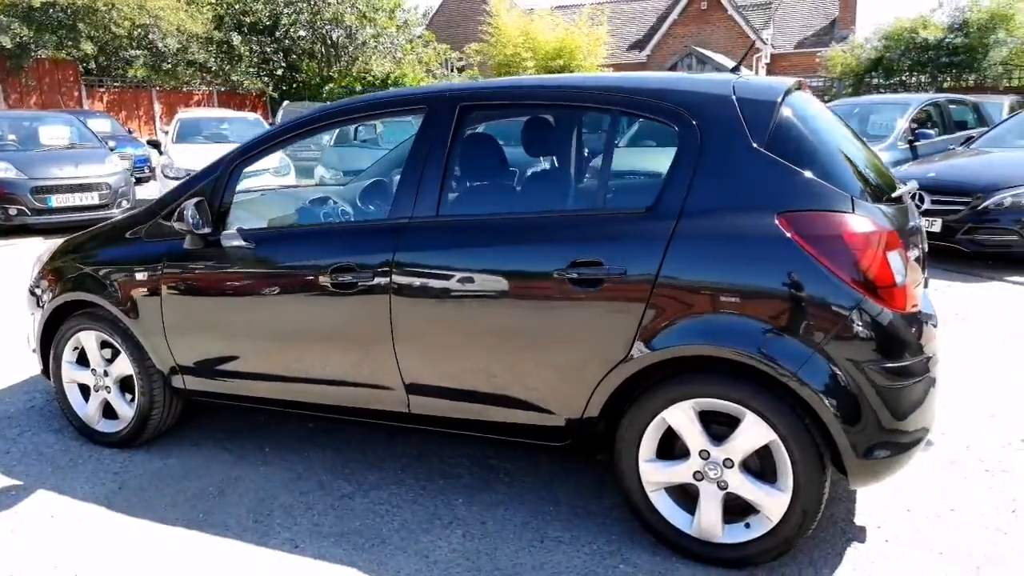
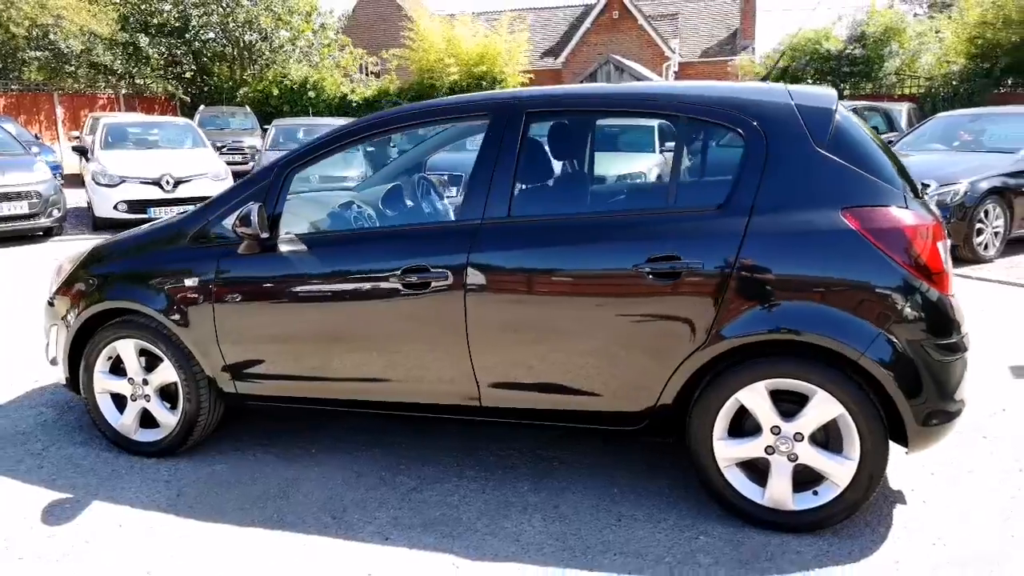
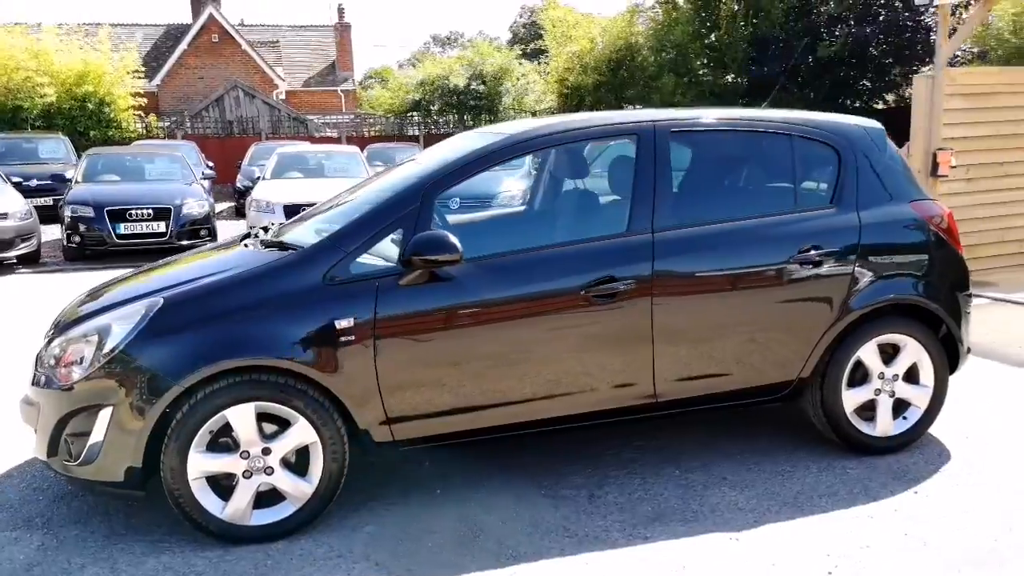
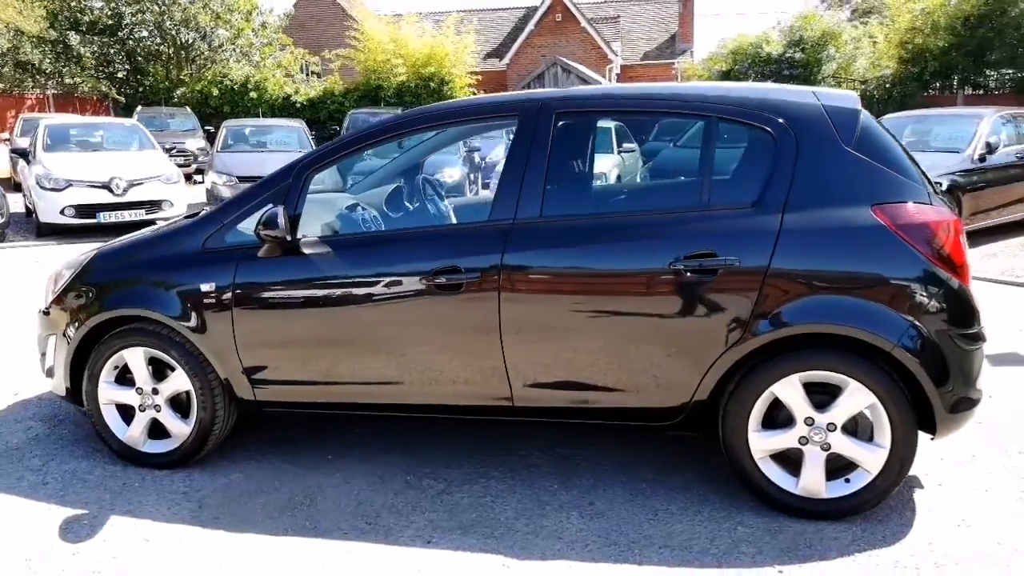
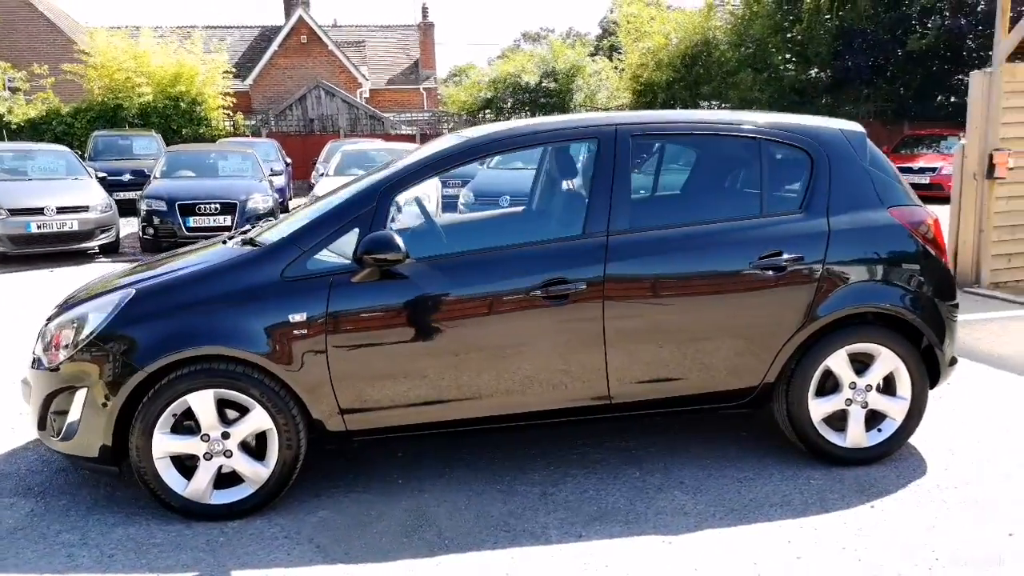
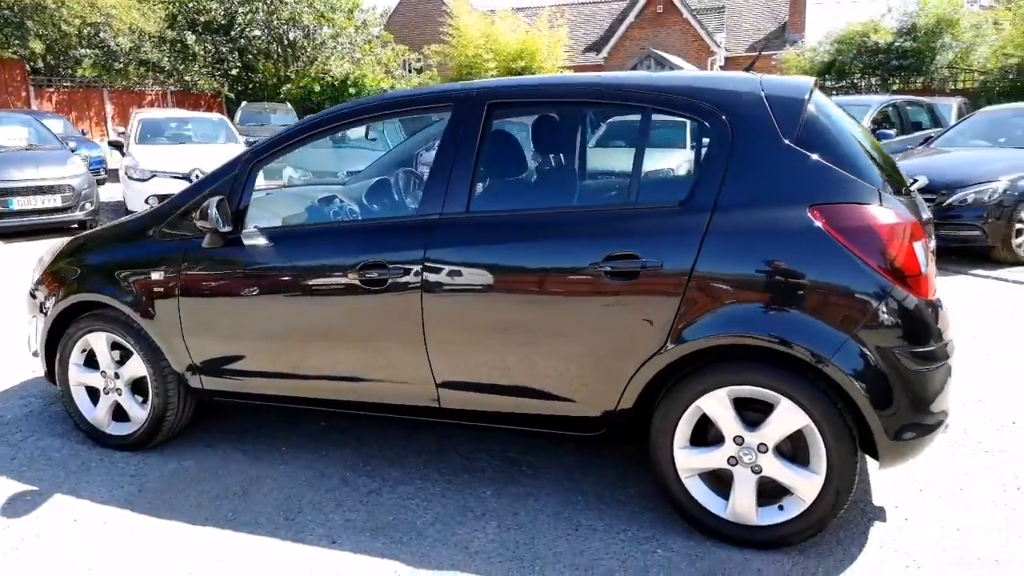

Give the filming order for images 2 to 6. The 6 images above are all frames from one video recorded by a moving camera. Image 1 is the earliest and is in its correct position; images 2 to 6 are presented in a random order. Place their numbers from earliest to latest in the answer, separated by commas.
6, 2, 4, 5, 3
